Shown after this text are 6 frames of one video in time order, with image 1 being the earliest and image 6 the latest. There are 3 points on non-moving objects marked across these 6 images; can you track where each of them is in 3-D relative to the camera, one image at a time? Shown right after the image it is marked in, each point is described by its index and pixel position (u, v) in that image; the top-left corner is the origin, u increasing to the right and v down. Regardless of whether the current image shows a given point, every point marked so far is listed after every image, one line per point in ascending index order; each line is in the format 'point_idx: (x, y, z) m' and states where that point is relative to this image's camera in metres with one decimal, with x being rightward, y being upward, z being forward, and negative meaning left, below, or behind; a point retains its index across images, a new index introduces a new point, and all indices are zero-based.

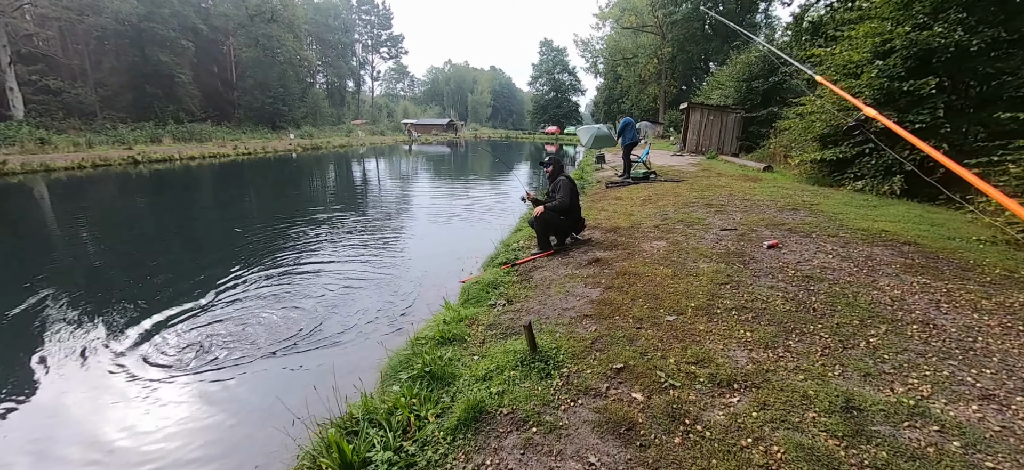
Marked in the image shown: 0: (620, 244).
0: (+1.5, -0.1, +6.5) m
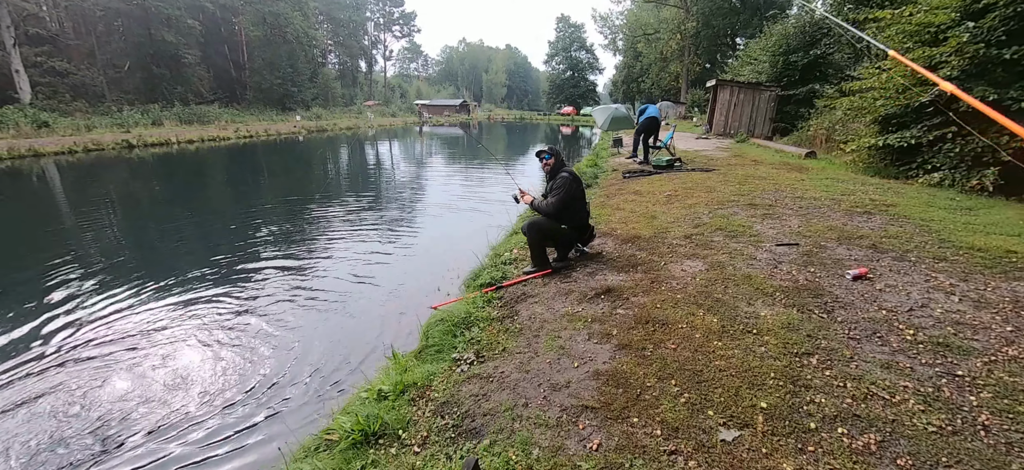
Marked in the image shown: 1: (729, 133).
0: (+1.4, -0.3, +4.9) m
1: (+8.1, +3.9, +17.1) m
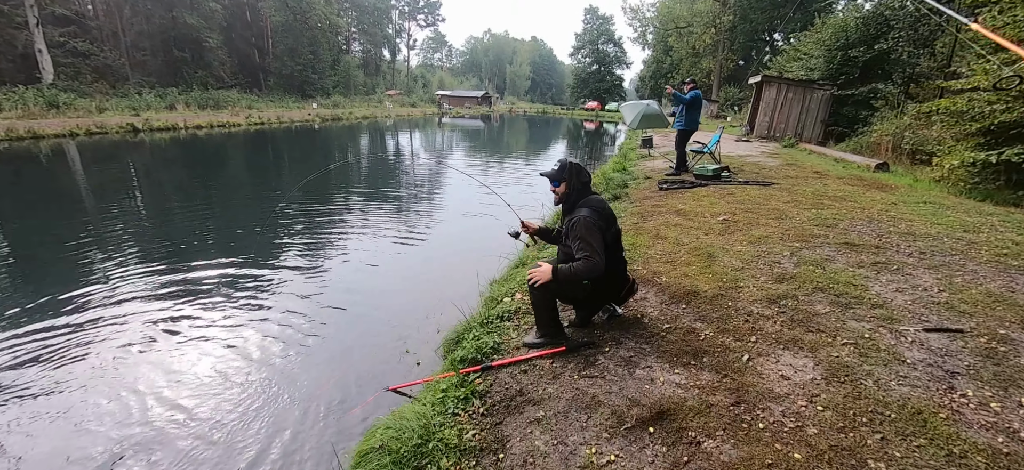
0: (+1.3, -0.8, +3.1) m
1: (+8.7, +3.3, +15.0) m
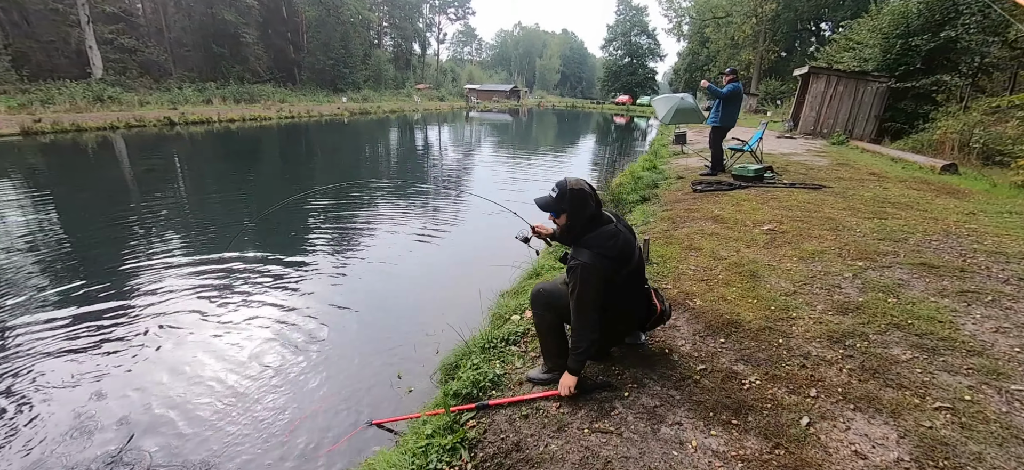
0: (+1.3, -0.9, +2.5) m
1: (+9.4, +3.1, +13.8) m
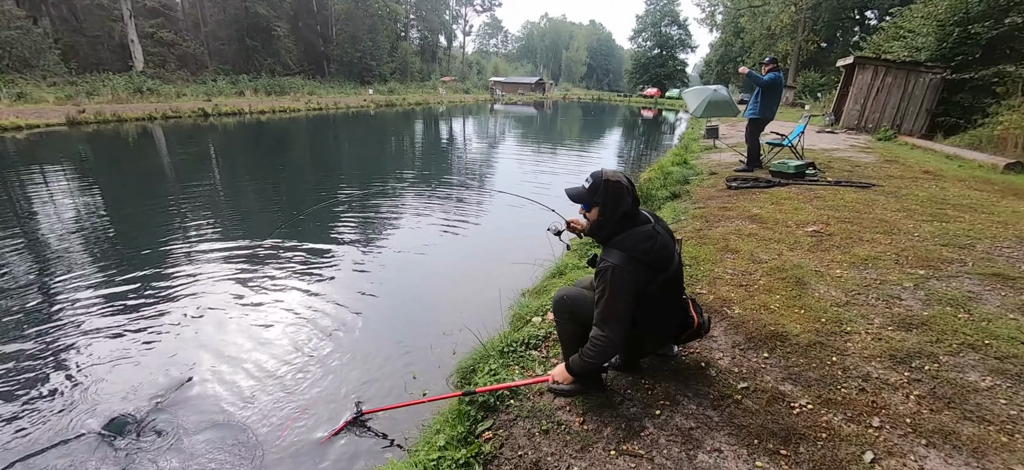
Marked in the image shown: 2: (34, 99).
0: (+1.4, -1.0, +2.2) m
1: (+10.2, +3.1, +13.1) m
2: (-19.9, +5.7, +18.9) m
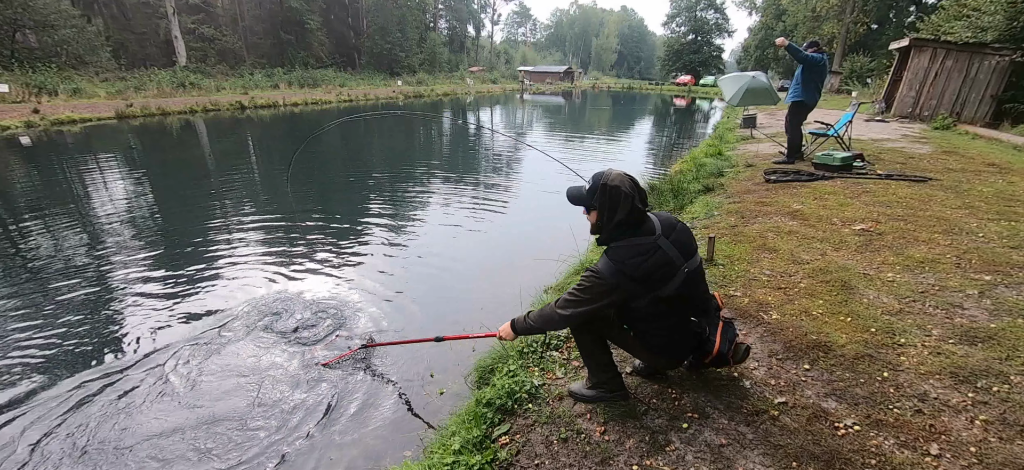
0: (+1.5, -1.0, +2.0) m
1: (+10.9, +3.2, +12.2) m
2: (-18.7, +6.2, +19.8) m
